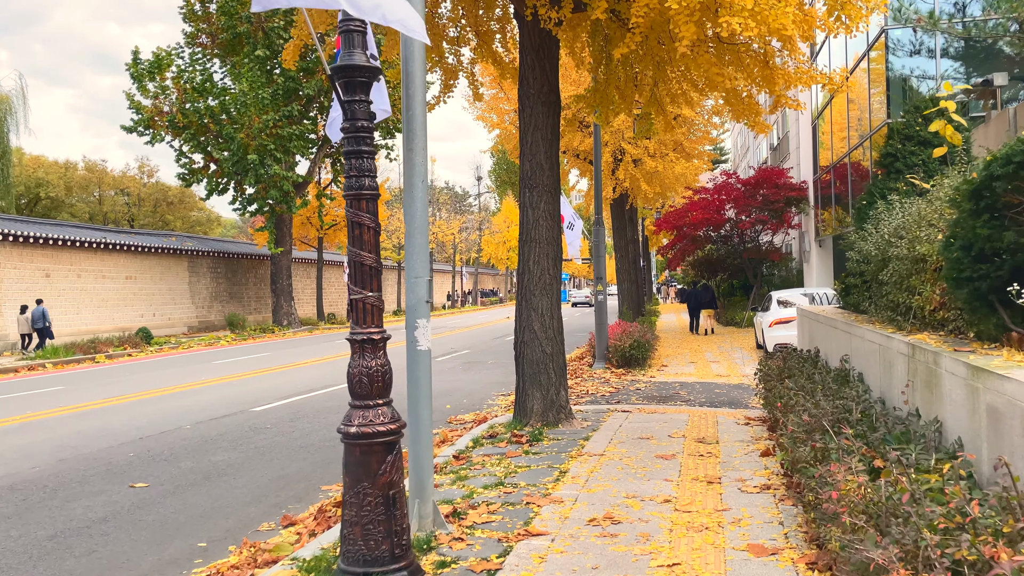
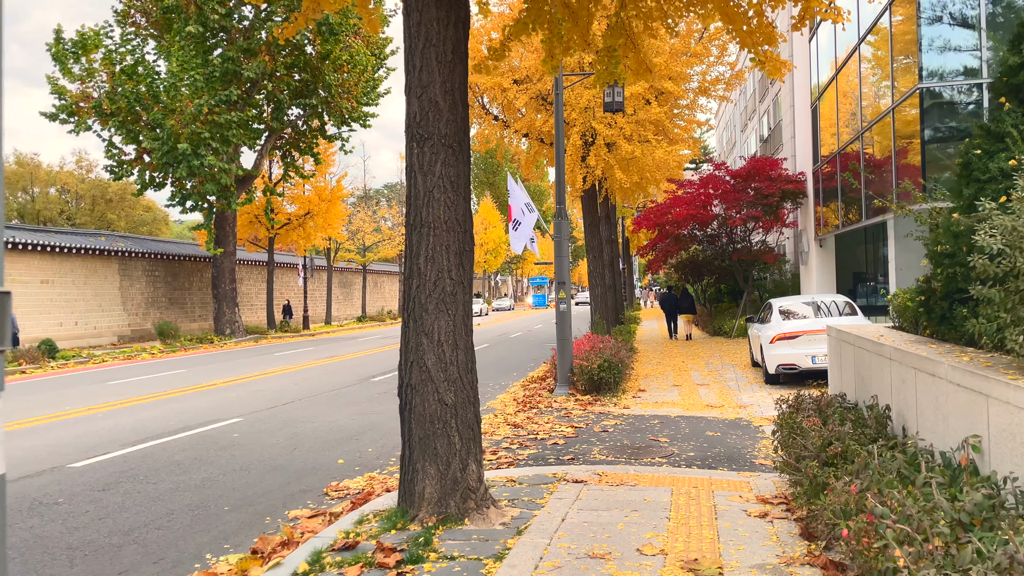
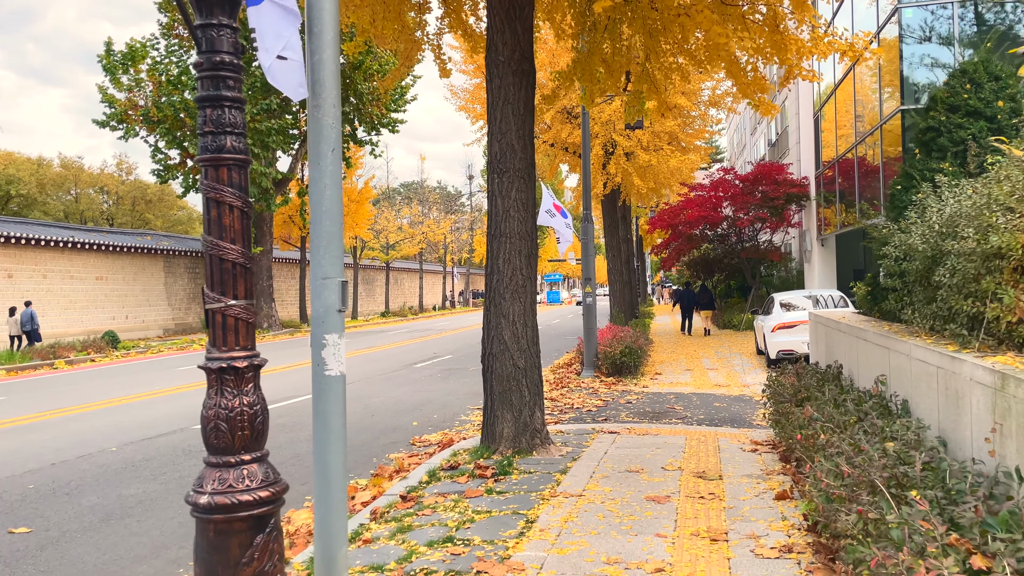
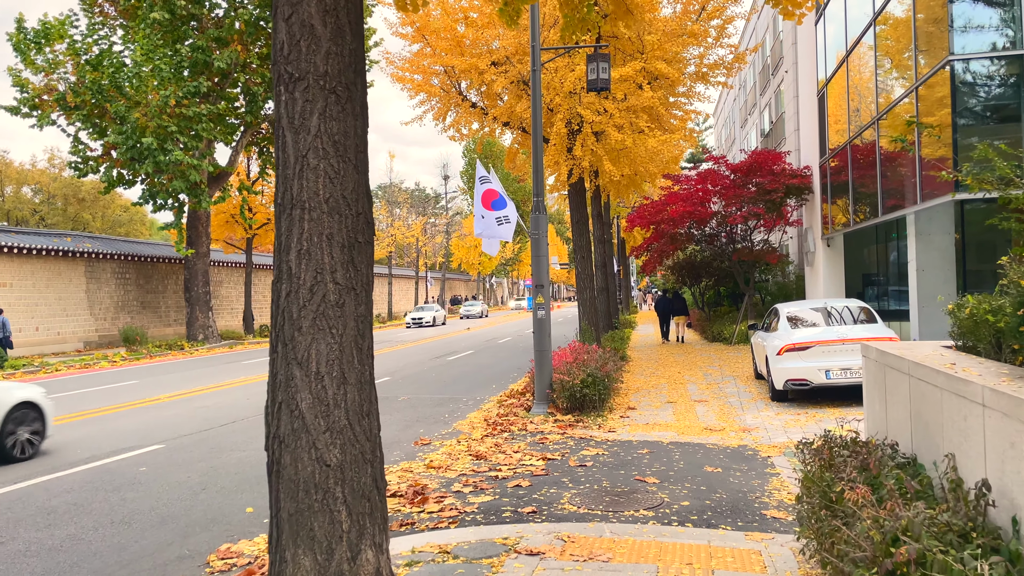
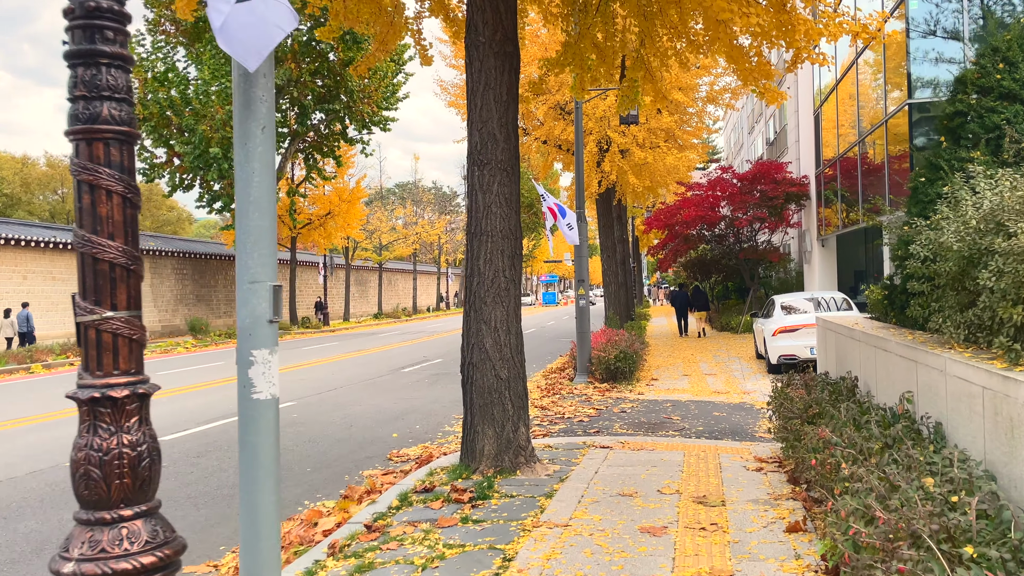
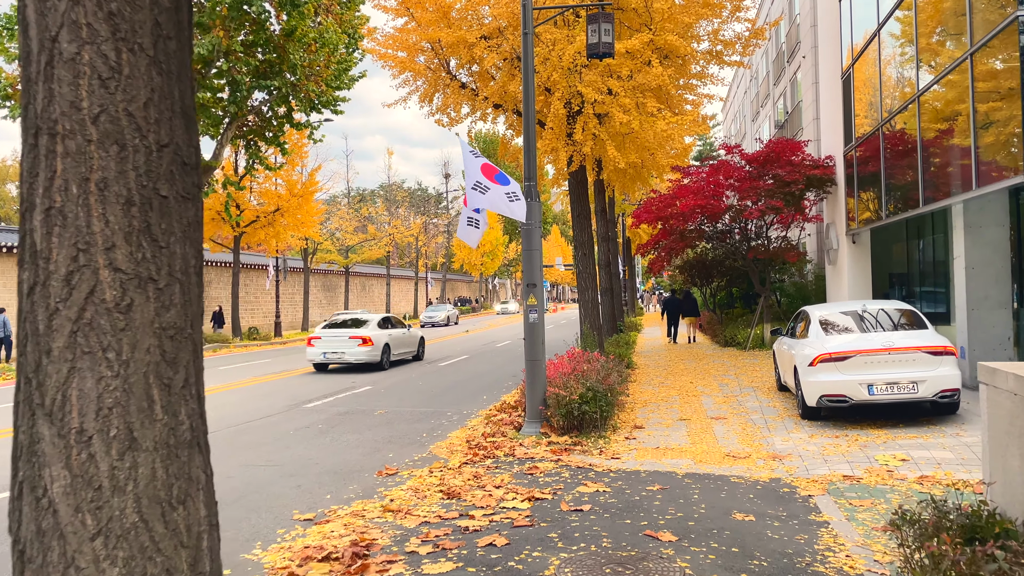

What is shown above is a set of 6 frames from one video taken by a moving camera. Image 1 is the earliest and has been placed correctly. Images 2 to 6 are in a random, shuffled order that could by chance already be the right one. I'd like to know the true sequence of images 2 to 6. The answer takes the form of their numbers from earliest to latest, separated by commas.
3, 5, 2, 4, 6
